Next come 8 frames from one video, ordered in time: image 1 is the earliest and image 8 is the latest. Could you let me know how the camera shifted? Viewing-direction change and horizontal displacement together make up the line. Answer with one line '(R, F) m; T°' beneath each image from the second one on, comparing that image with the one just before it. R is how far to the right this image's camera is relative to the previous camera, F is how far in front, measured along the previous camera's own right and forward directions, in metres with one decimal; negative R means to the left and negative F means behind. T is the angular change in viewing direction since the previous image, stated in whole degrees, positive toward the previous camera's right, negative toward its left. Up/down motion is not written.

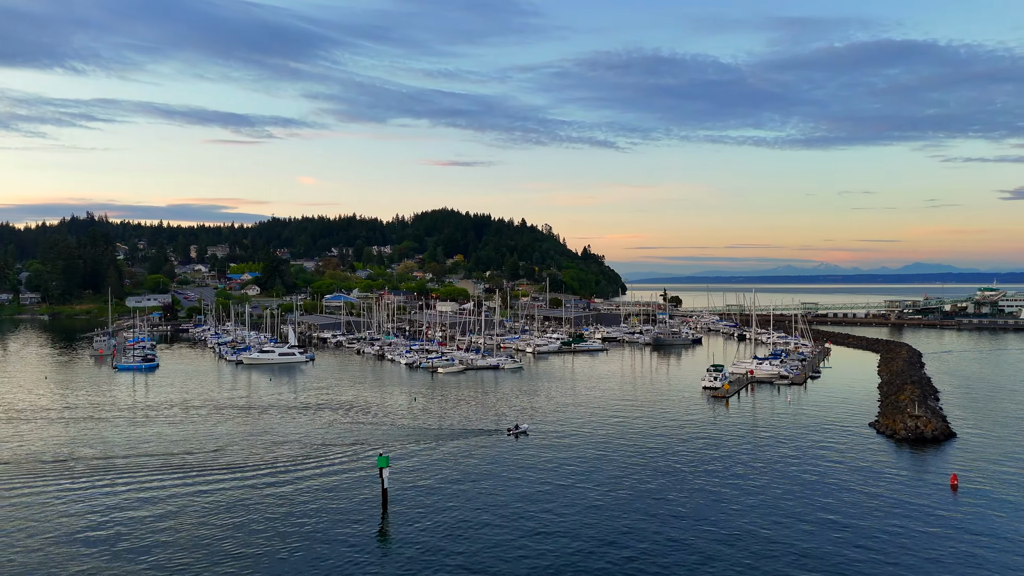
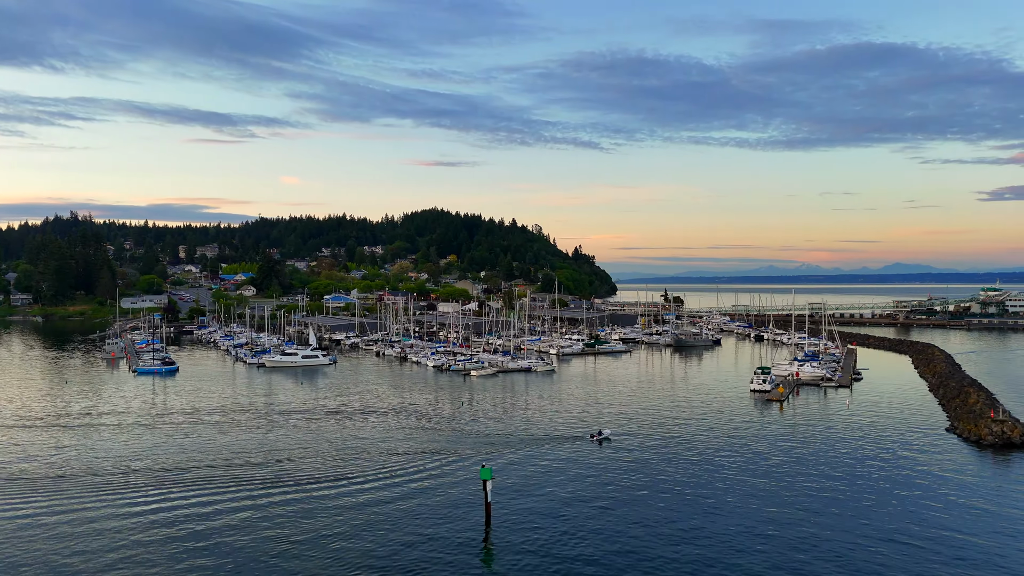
(-3.1, +1.2) m; +1°
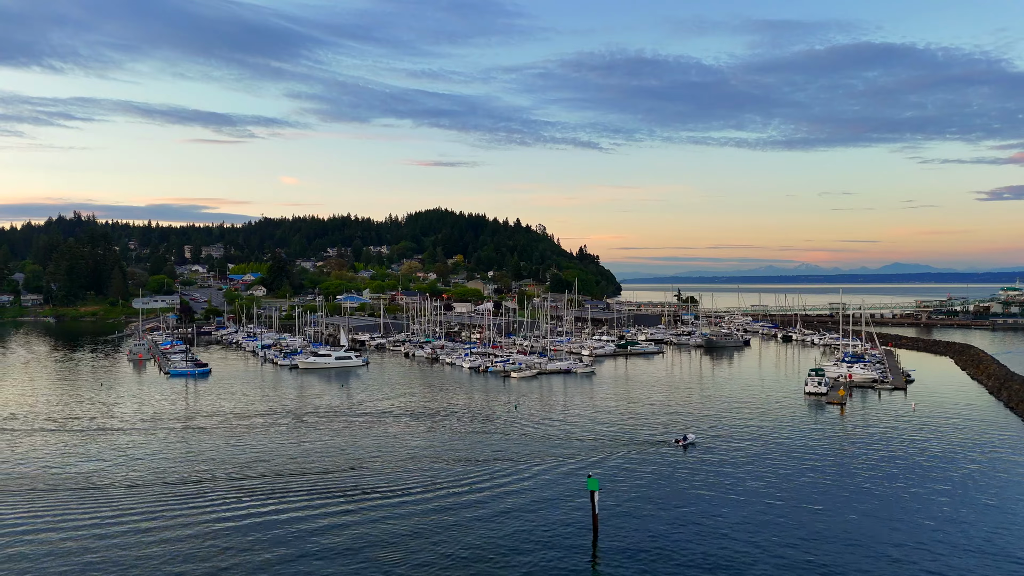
(-2.5, +0.9) m; 0°
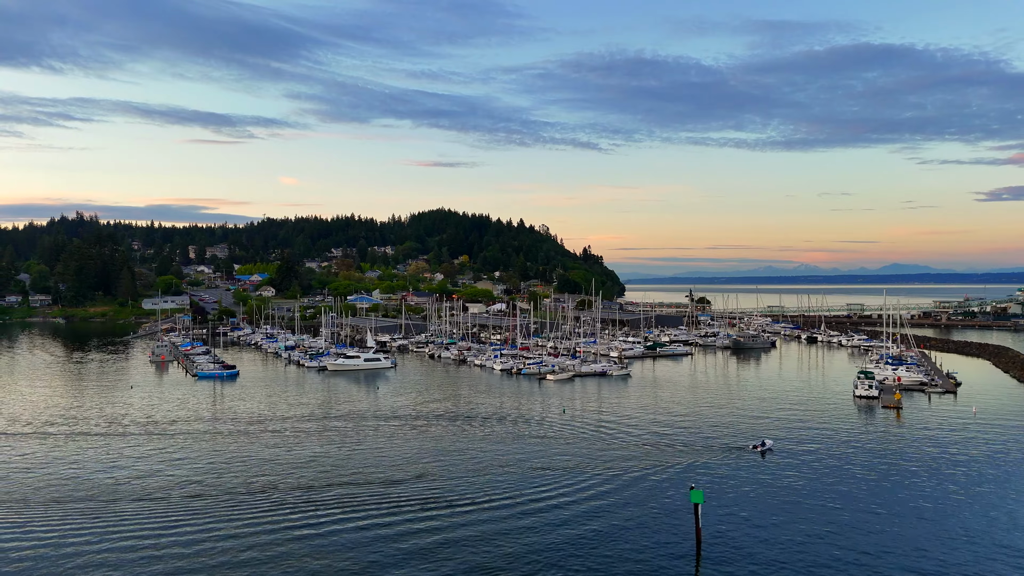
(-2.2, +0.9) m; 0°
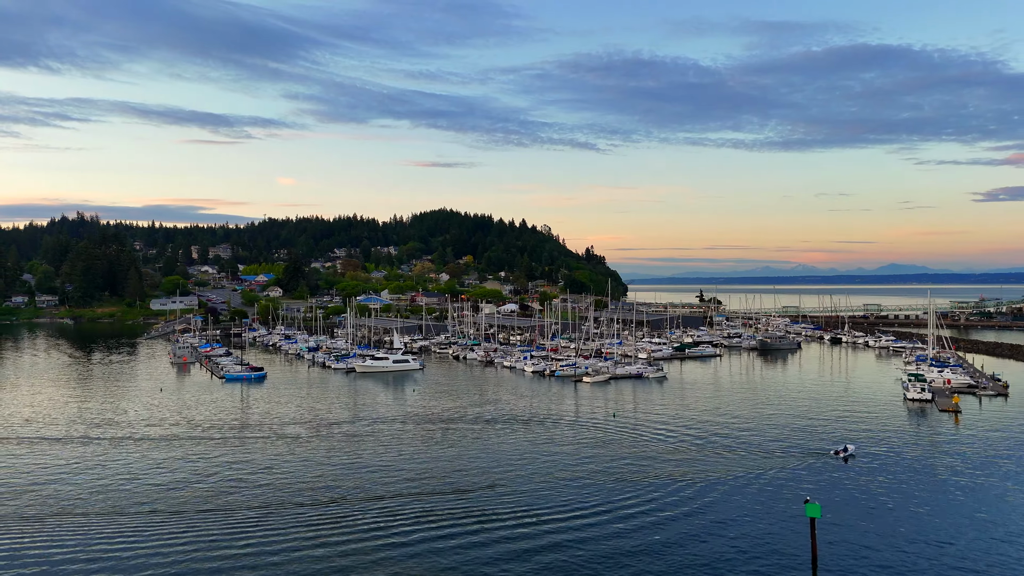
(-2.2, +0.9) m; 0°
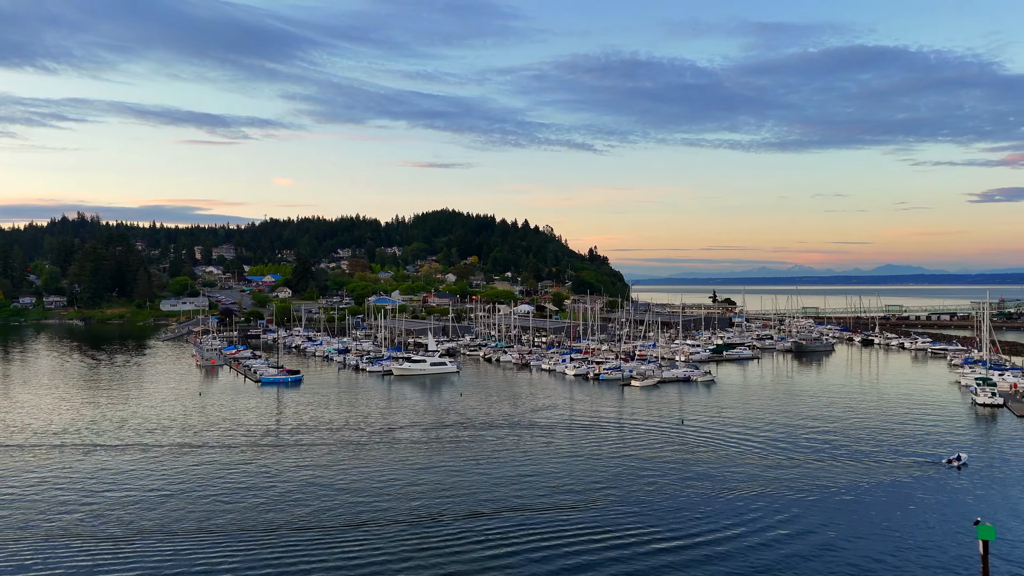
(-2.8, +1.2) m; 0°
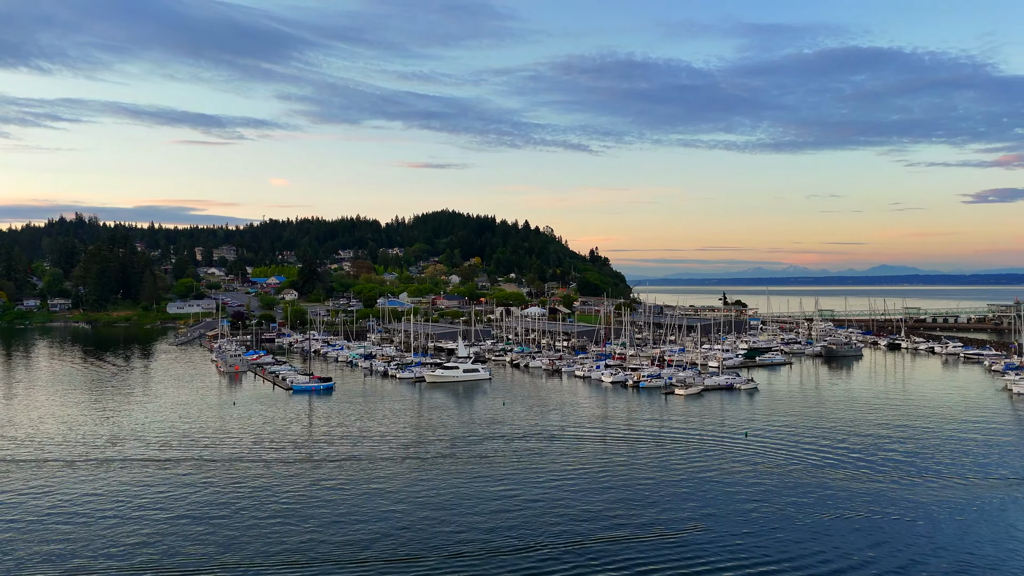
(-2.4, +1.1) m; 0°
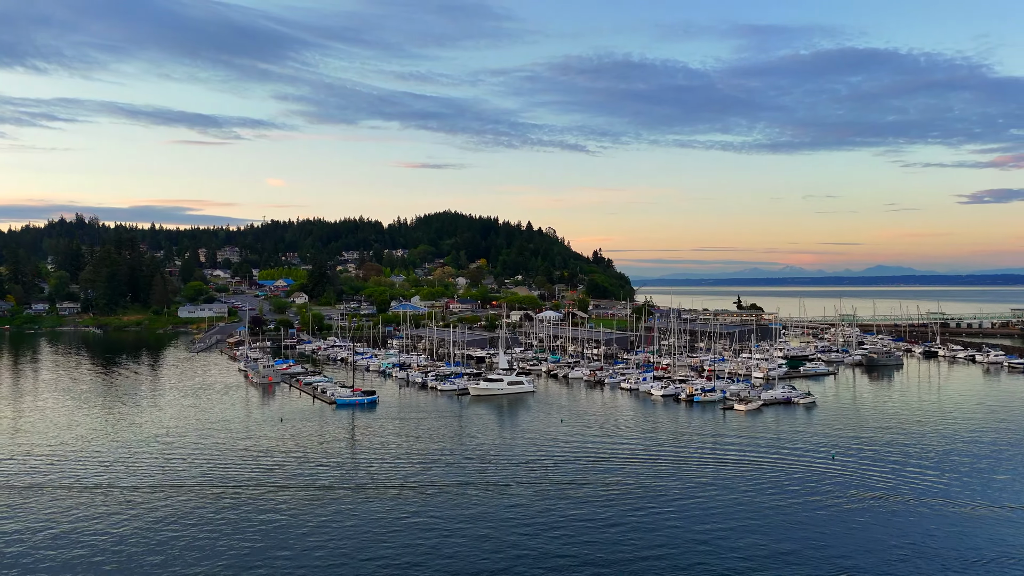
(-2.9, +1.4) m; 0°
